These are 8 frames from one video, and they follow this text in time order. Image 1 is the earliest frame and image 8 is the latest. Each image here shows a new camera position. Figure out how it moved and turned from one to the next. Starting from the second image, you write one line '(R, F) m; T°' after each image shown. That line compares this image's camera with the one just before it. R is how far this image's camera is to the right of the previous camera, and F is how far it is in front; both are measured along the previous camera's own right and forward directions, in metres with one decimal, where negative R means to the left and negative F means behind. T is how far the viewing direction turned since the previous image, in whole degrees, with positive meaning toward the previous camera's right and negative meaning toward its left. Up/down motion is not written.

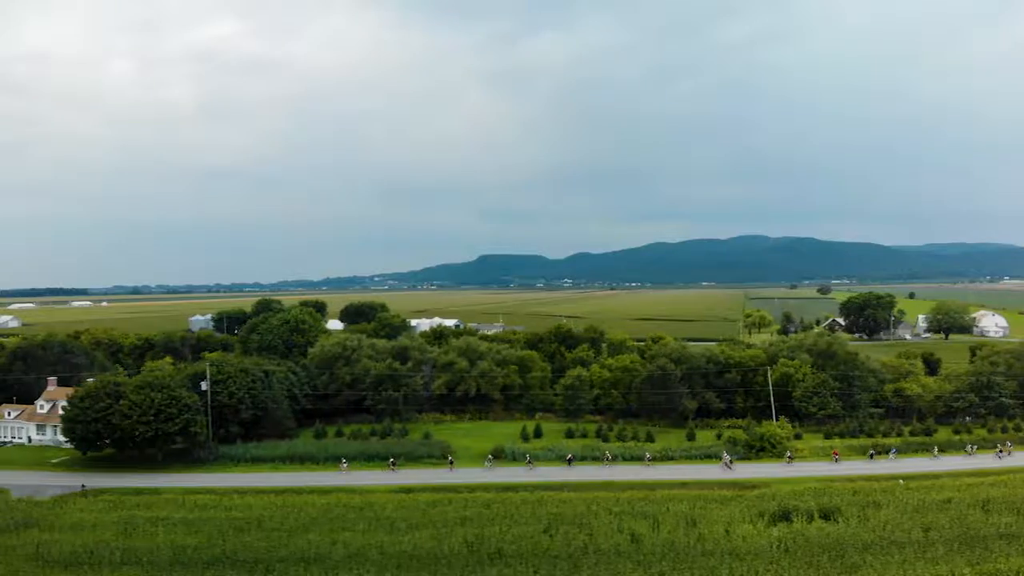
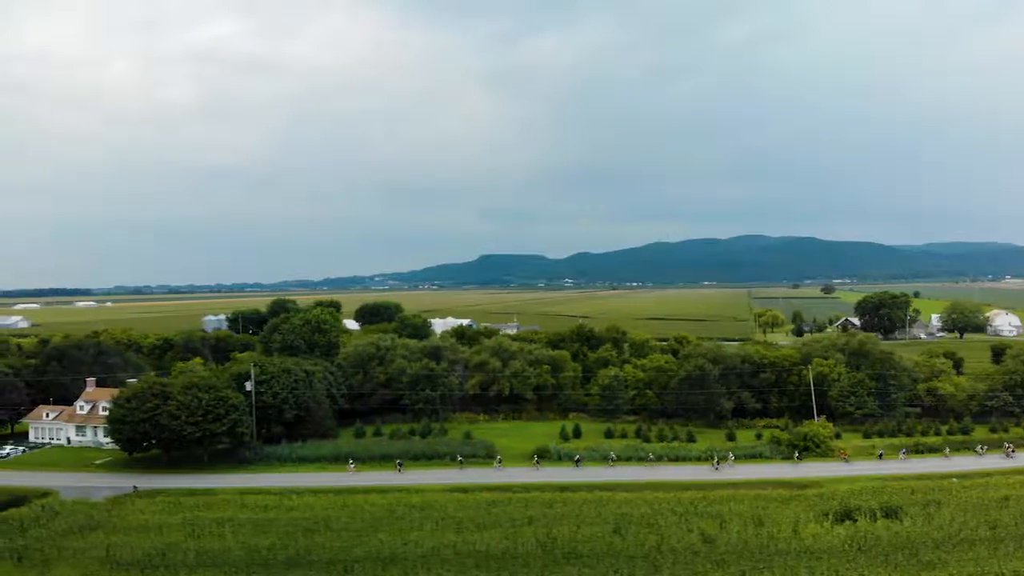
(-2.9, +0.1) m; 0°
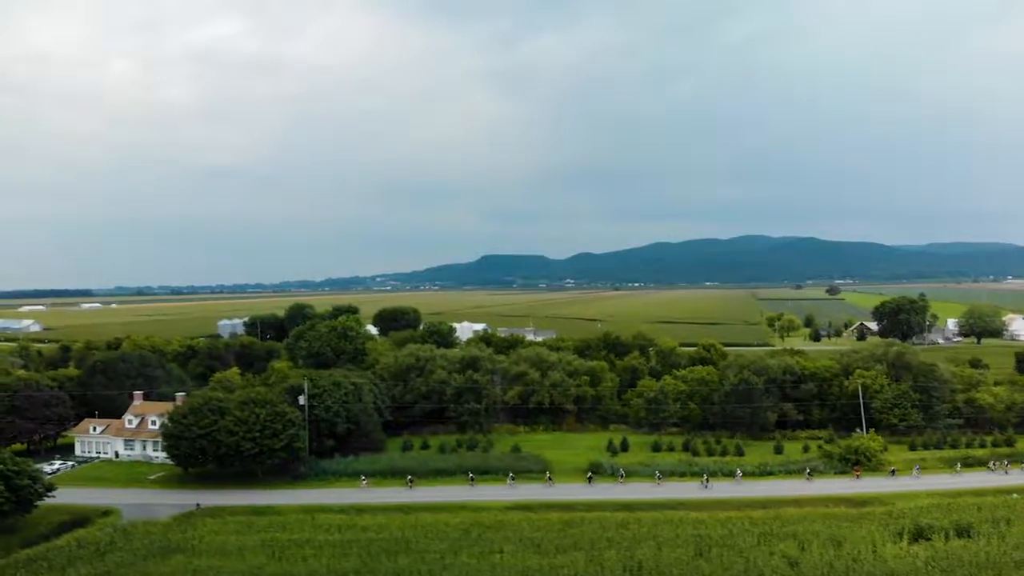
(-3.4, +0.1) m; 0°
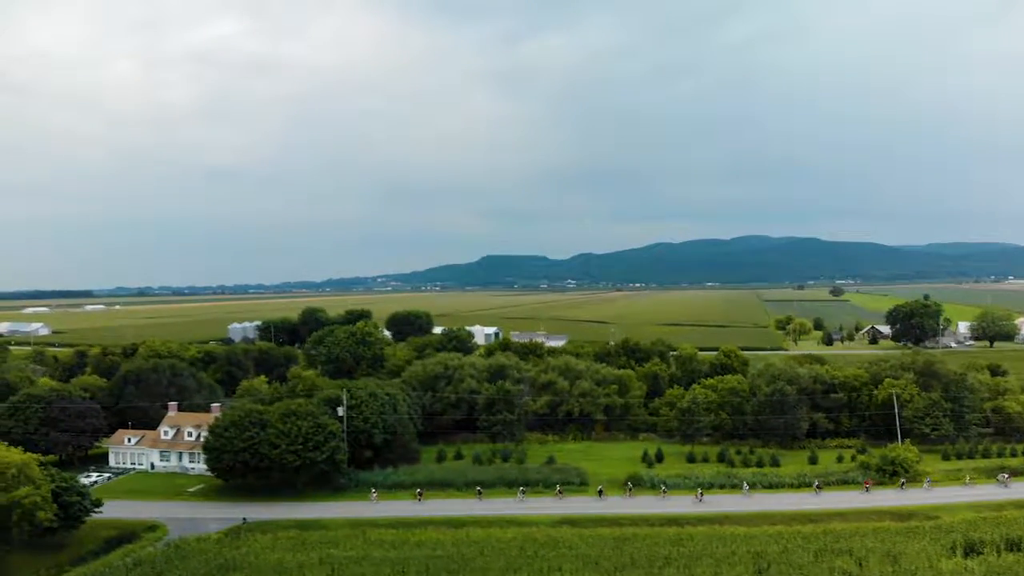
(-2.5, 0.0) m; 0°
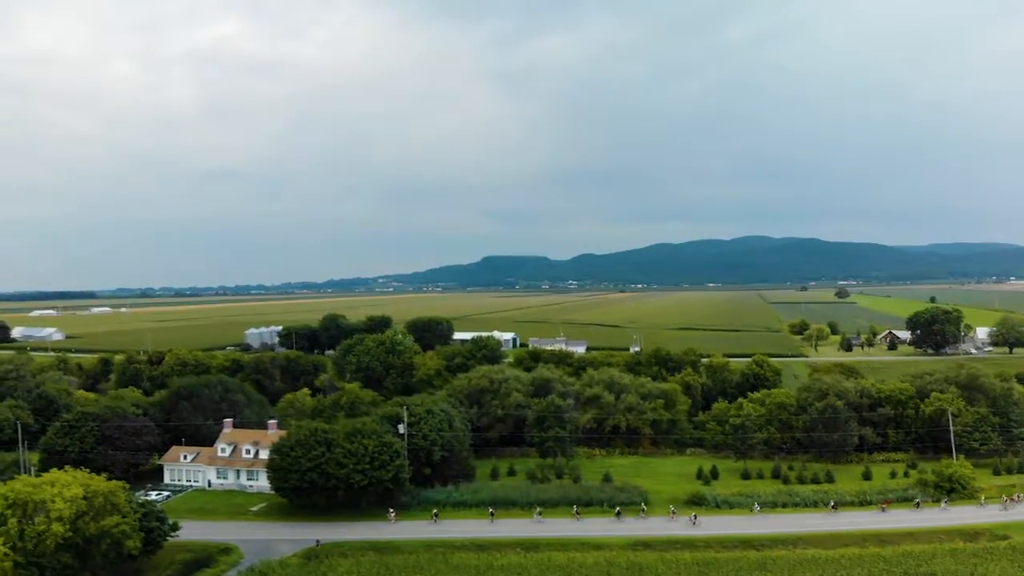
(-3.9, 0.0) m; 0°
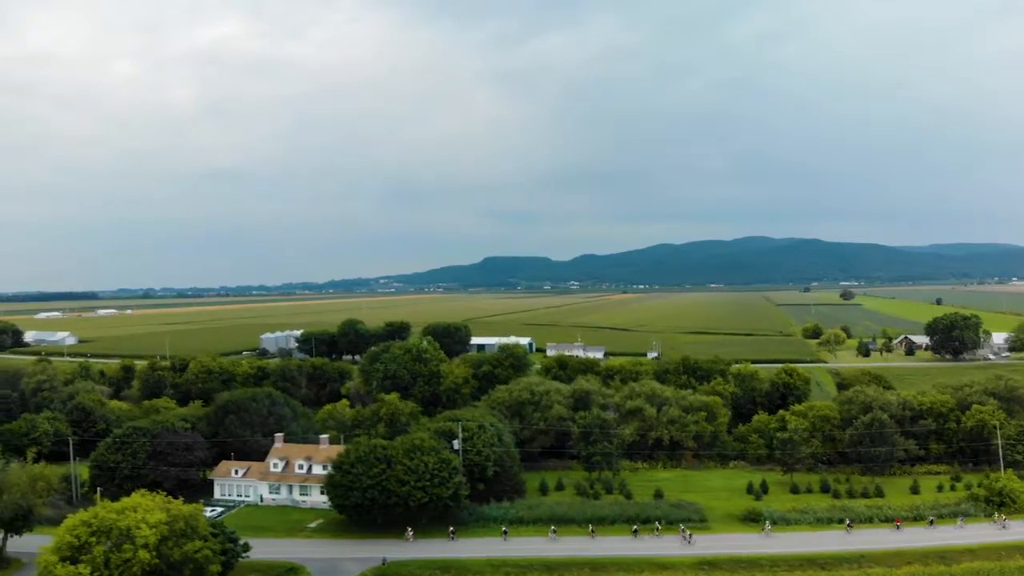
(-3.6, -0.1) m; 0°
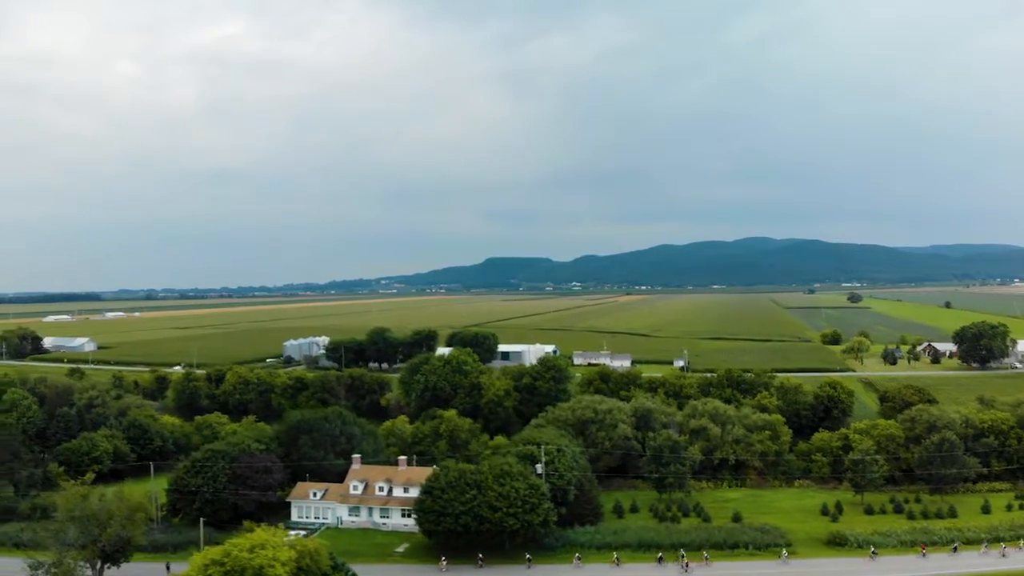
(-5.5, -0.2) m; 0°
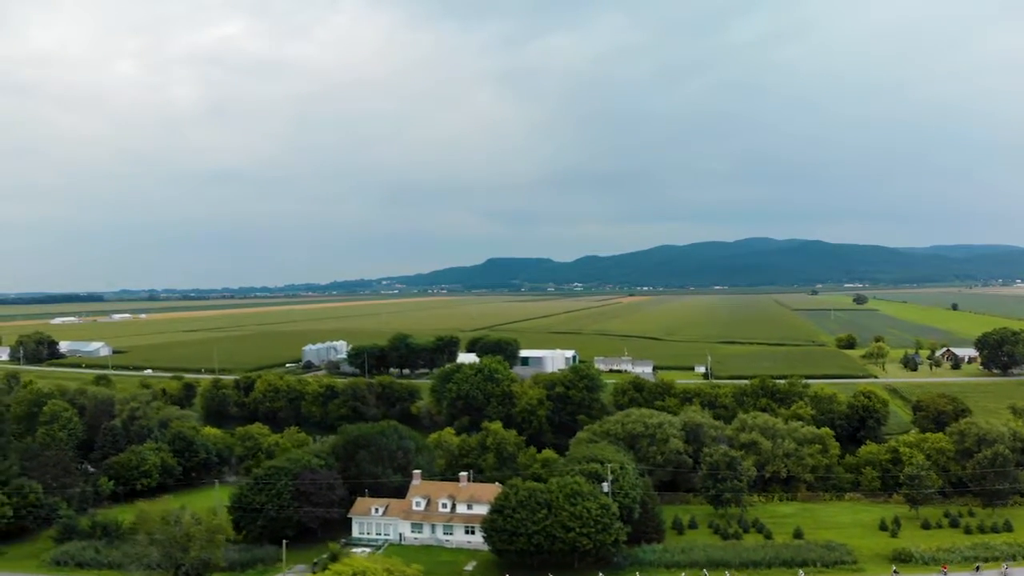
(-4.3, -0.2) m; 0°
